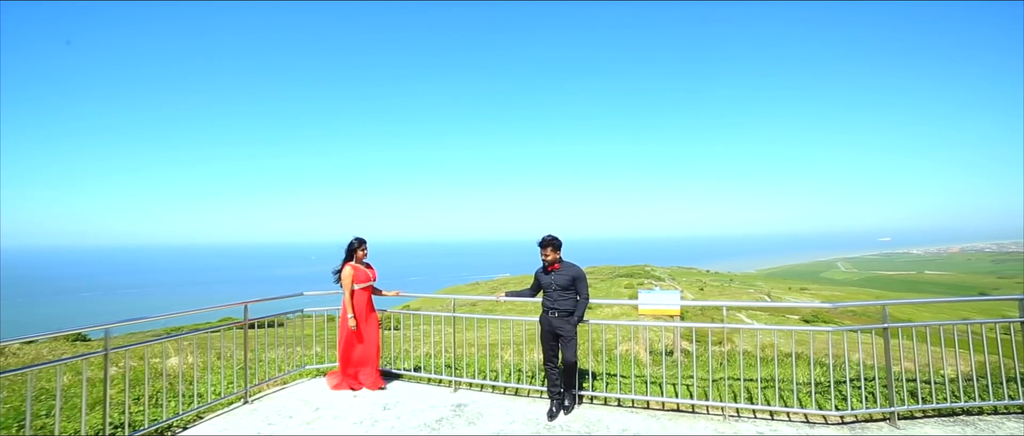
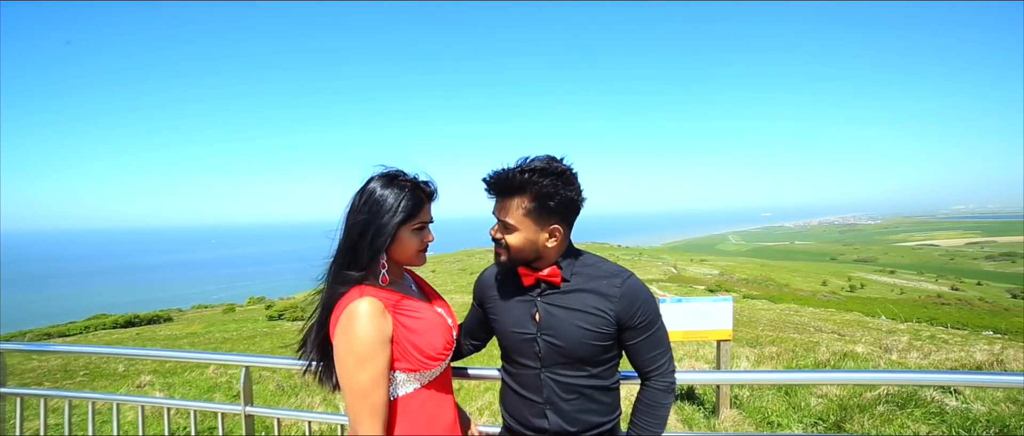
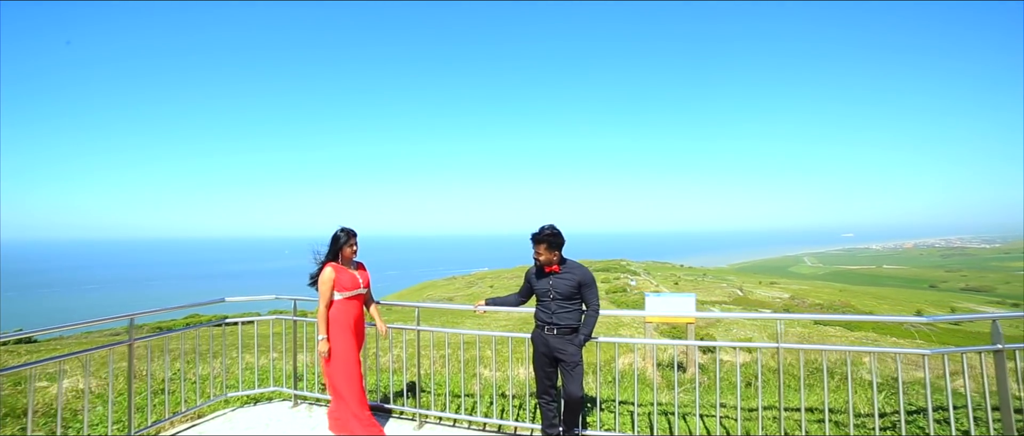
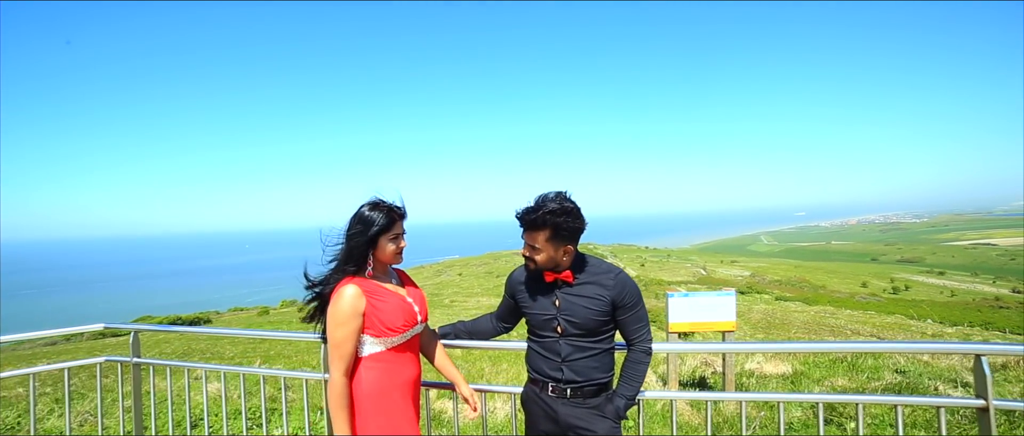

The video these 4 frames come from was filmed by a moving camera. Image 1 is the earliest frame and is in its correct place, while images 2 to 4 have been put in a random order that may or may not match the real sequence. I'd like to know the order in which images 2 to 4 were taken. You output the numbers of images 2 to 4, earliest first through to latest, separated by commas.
3, 4, 2
